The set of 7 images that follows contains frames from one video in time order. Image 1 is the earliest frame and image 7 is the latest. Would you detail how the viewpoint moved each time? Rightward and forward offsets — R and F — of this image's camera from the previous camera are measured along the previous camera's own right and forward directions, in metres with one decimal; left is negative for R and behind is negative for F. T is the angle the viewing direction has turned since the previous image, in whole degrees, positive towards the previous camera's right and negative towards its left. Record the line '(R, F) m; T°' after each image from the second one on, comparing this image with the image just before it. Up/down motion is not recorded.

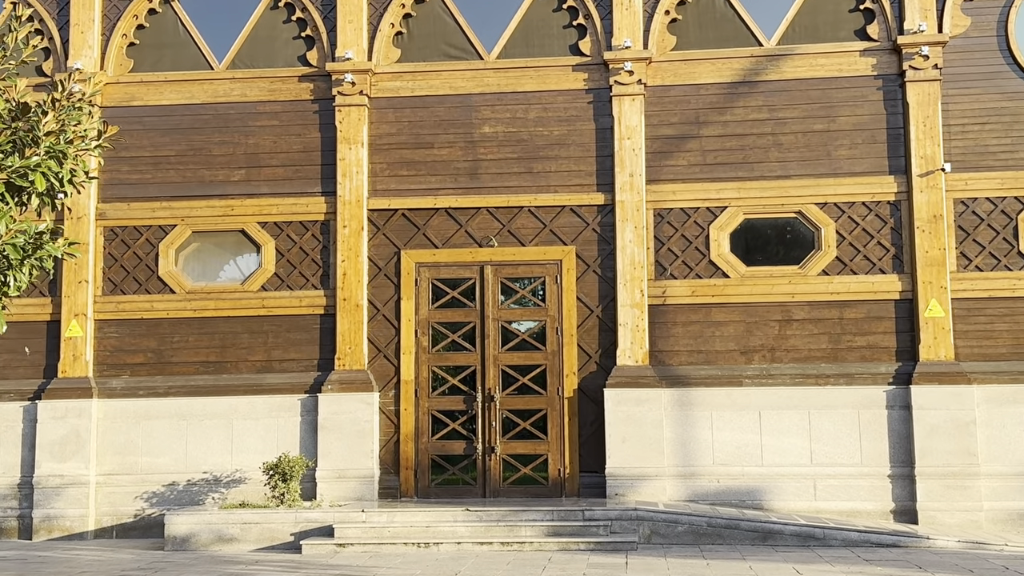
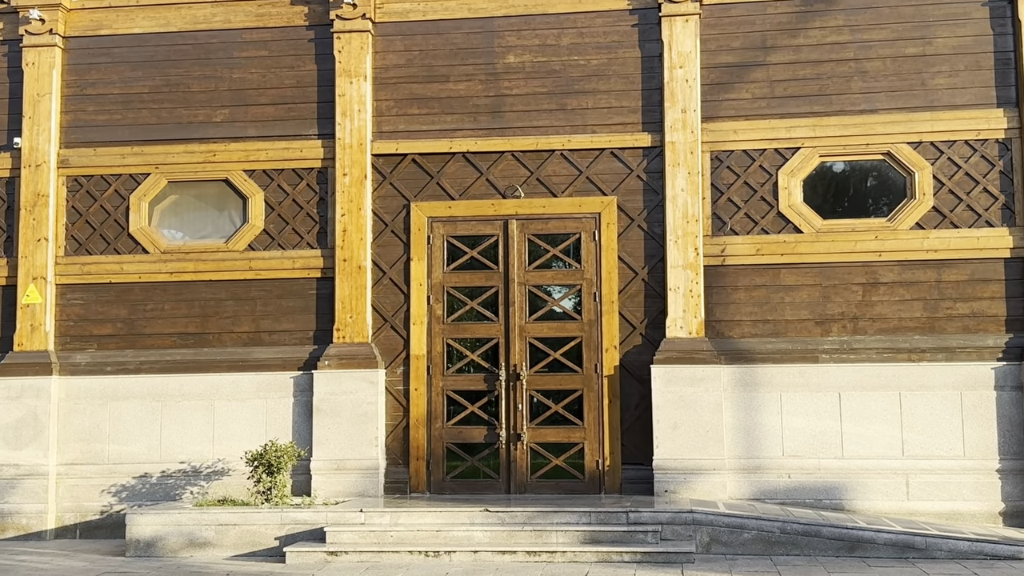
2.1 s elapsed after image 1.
(0.0, +2.1) m; -2°
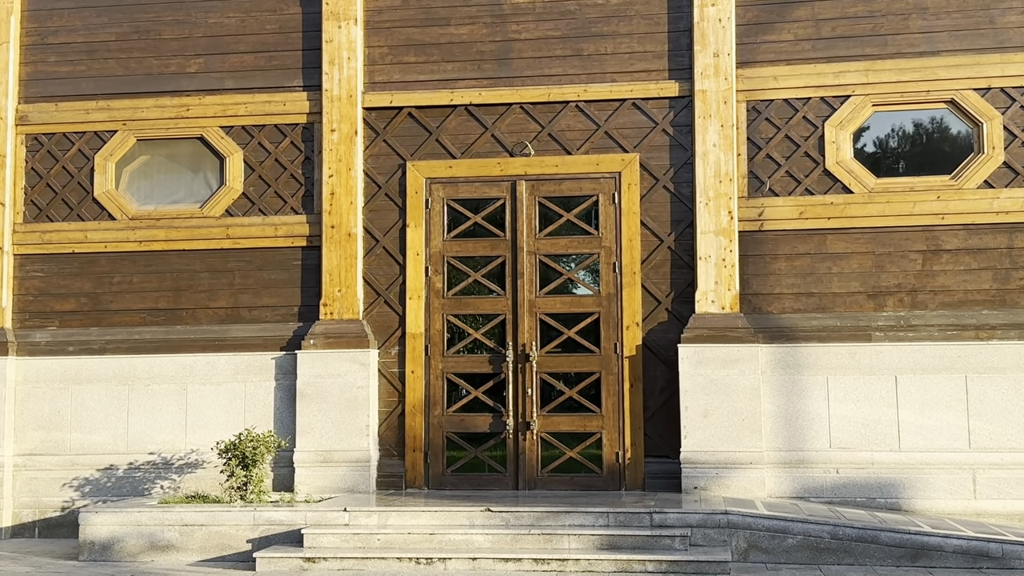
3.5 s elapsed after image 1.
(+0.1, +1.3) m; -1°
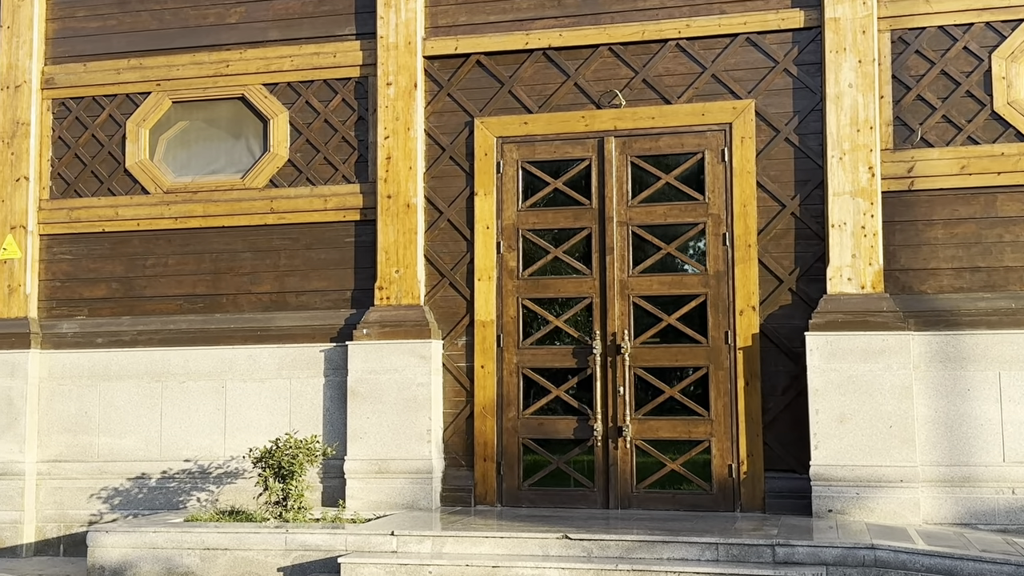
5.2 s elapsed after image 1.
(+0.2, +1.6) m; -6°
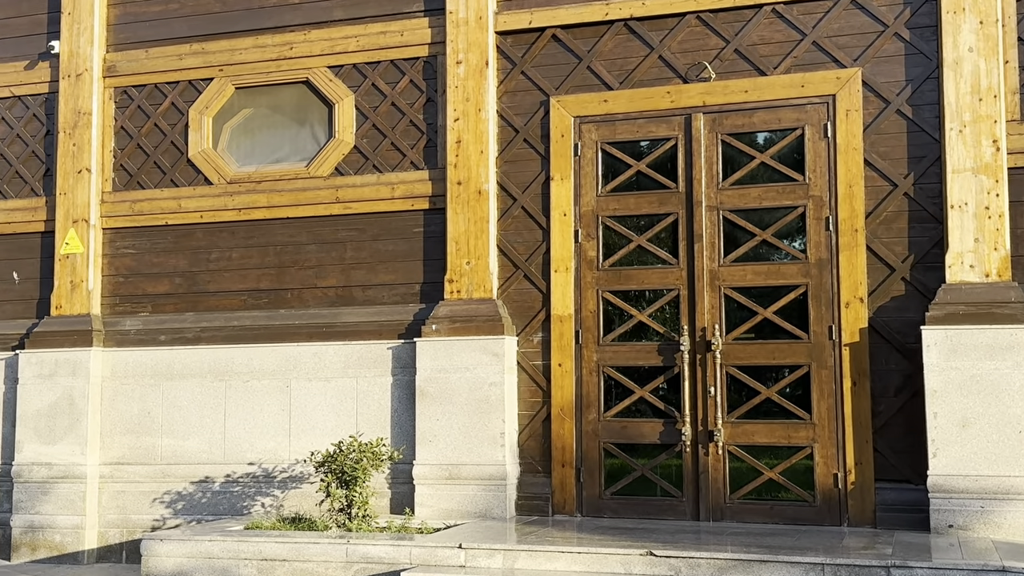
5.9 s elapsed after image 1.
(+0.1, +0.6) m; -5°
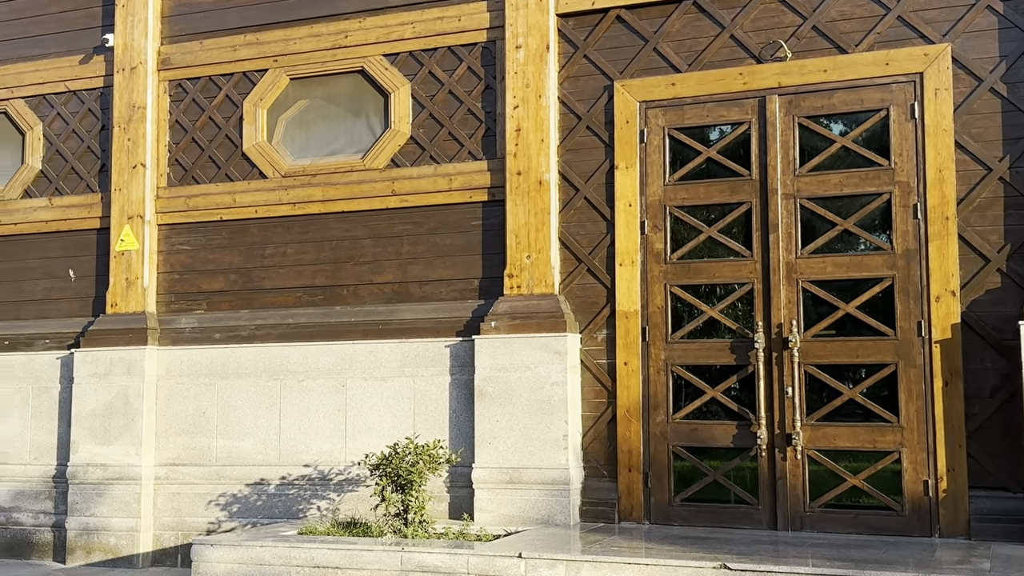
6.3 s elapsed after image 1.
(0.0, +0.4) m; -4°
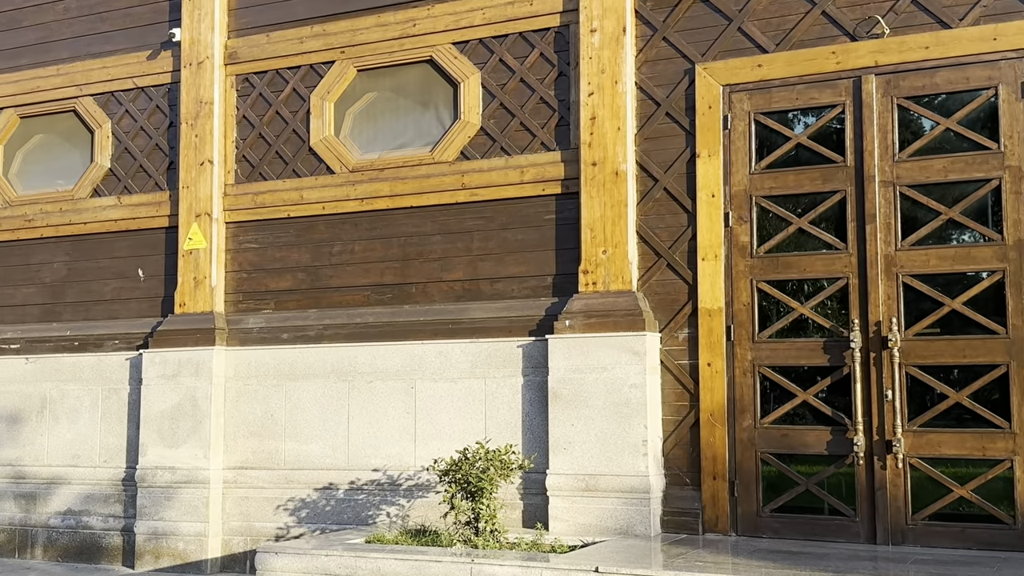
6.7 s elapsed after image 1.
(0.0, +0.4) m; -4°
